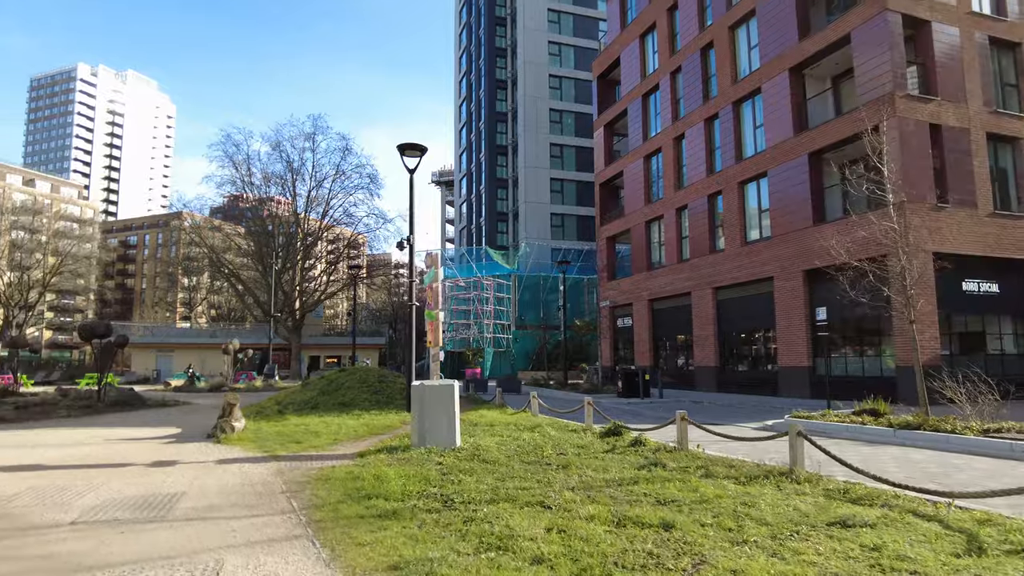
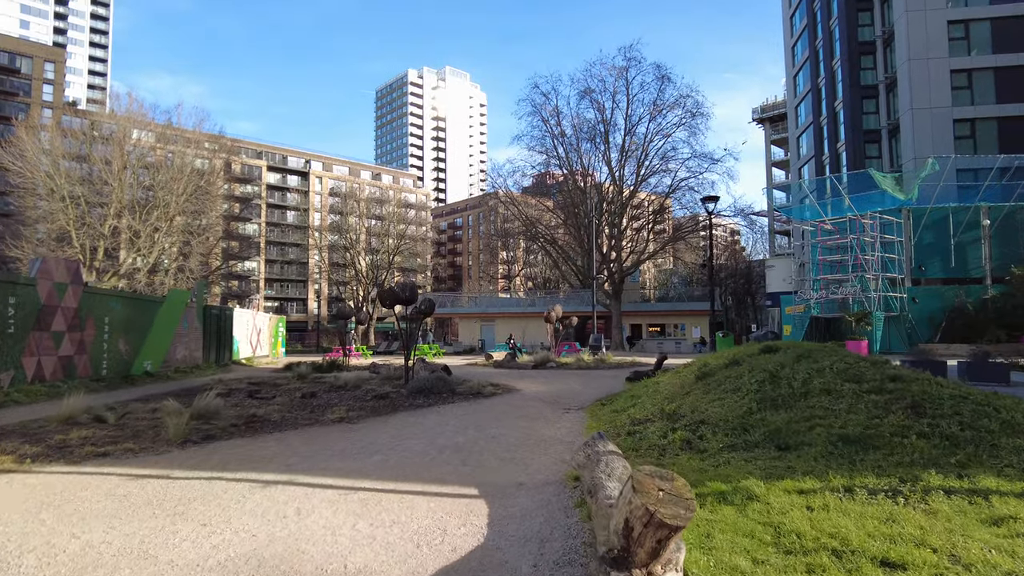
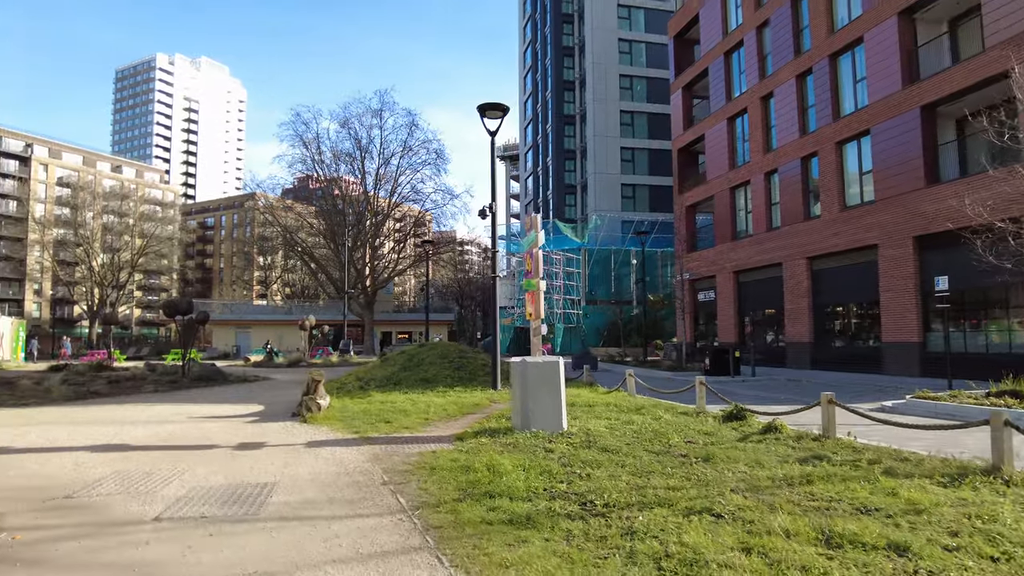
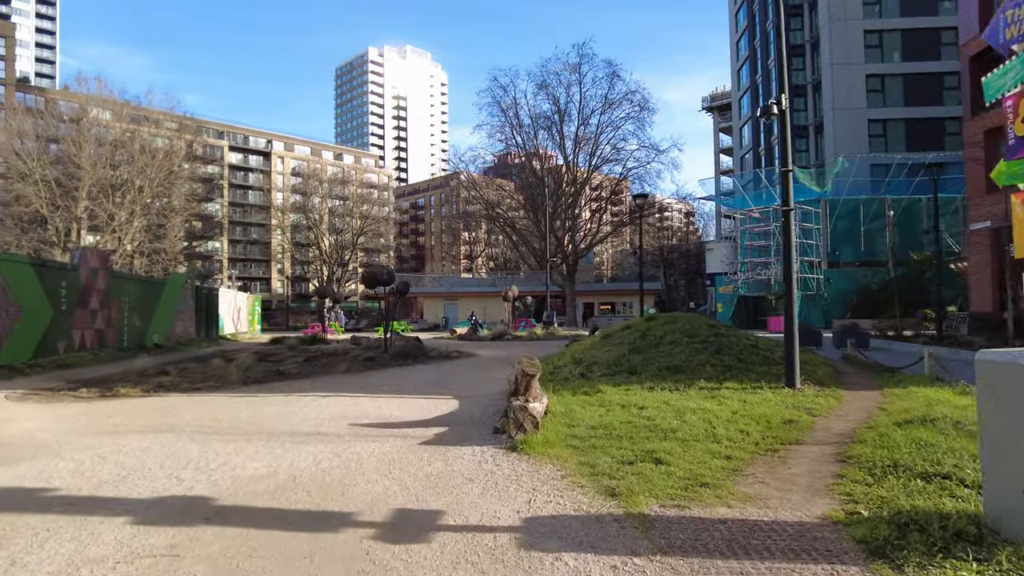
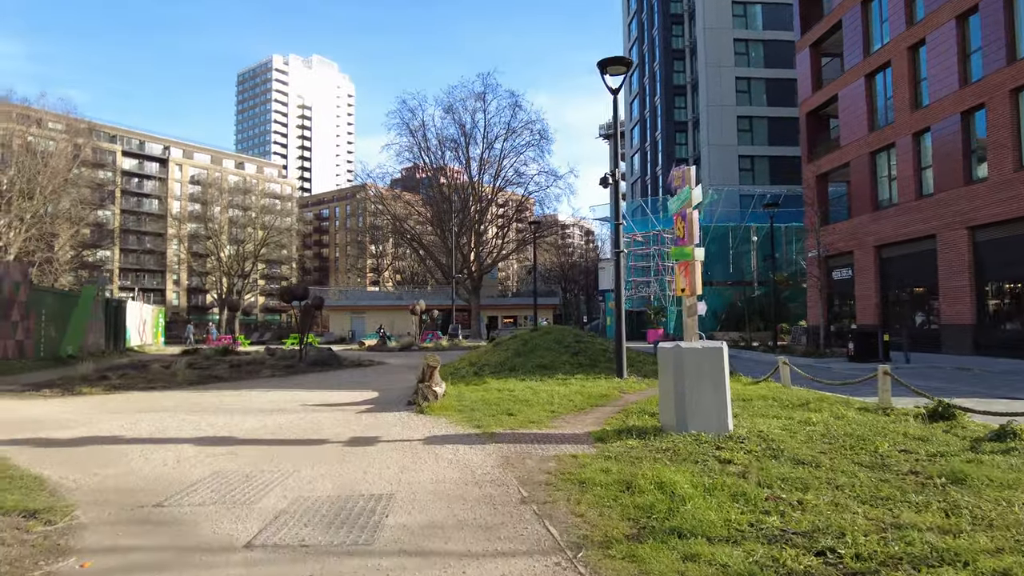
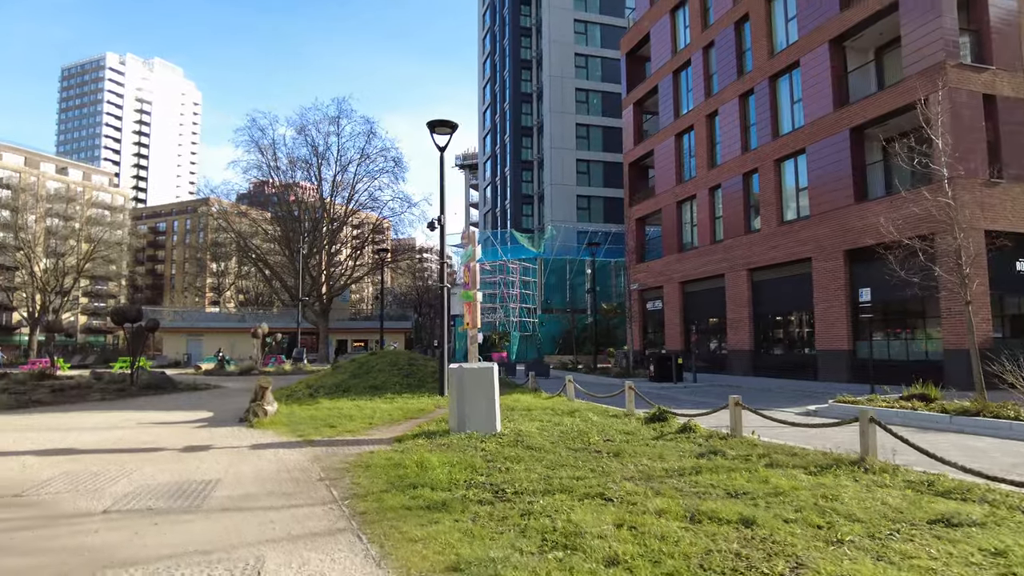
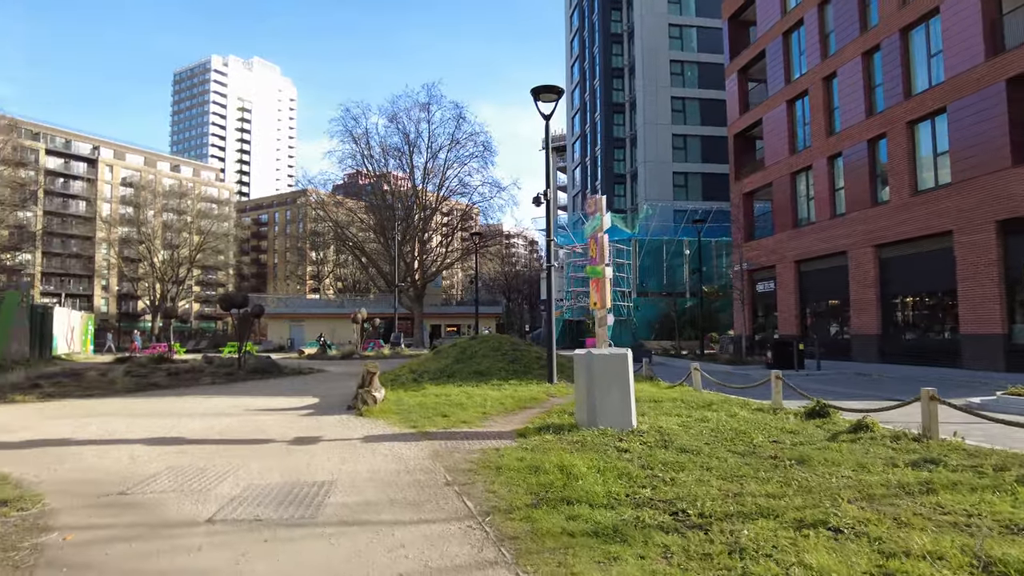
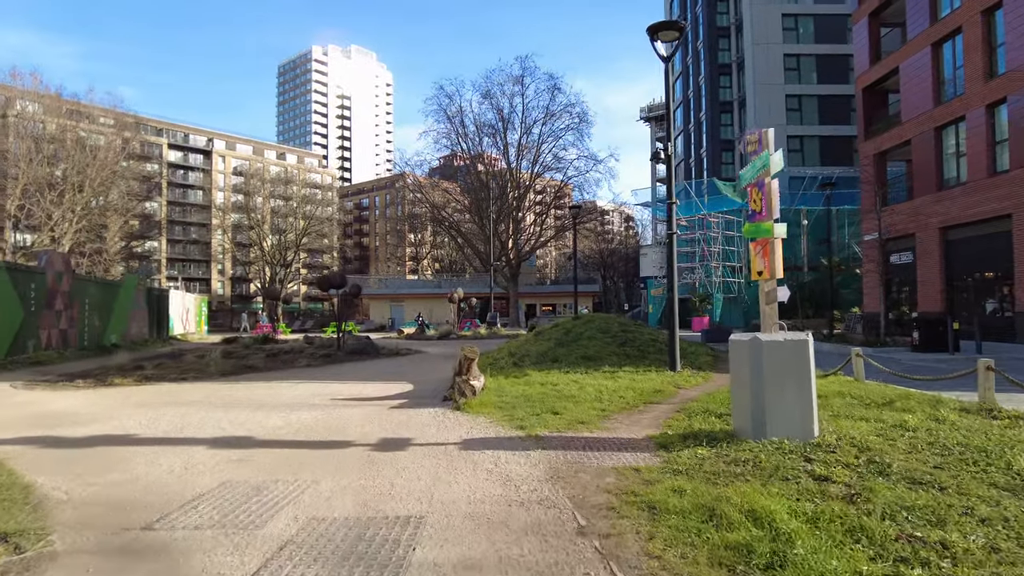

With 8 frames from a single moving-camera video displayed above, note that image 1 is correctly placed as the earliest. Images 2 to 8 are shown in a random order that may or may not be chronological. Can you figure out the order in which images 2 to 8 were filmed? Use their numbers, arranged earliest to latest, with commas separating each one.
6, 3, 7, 5, 8, 4, 2
